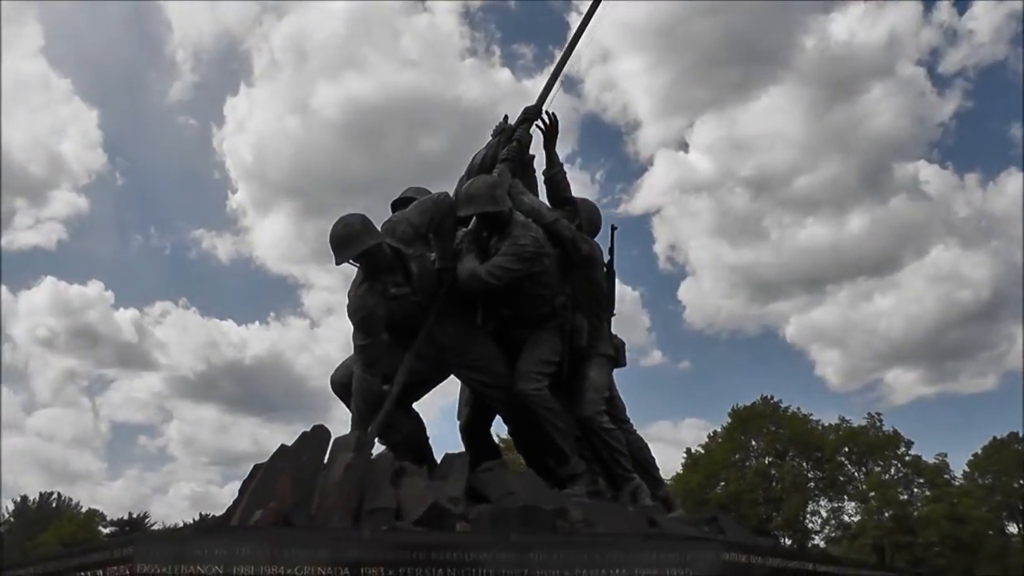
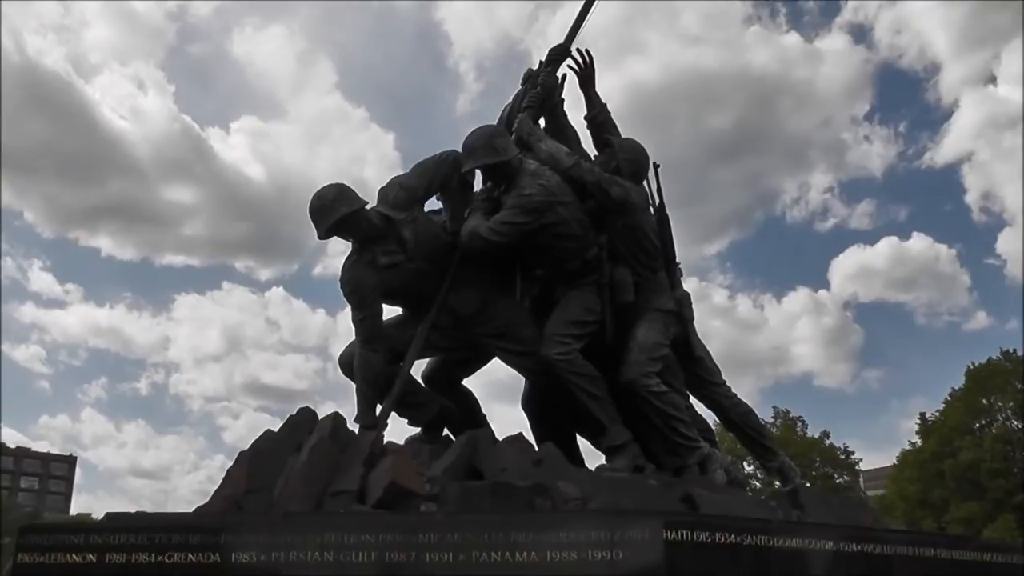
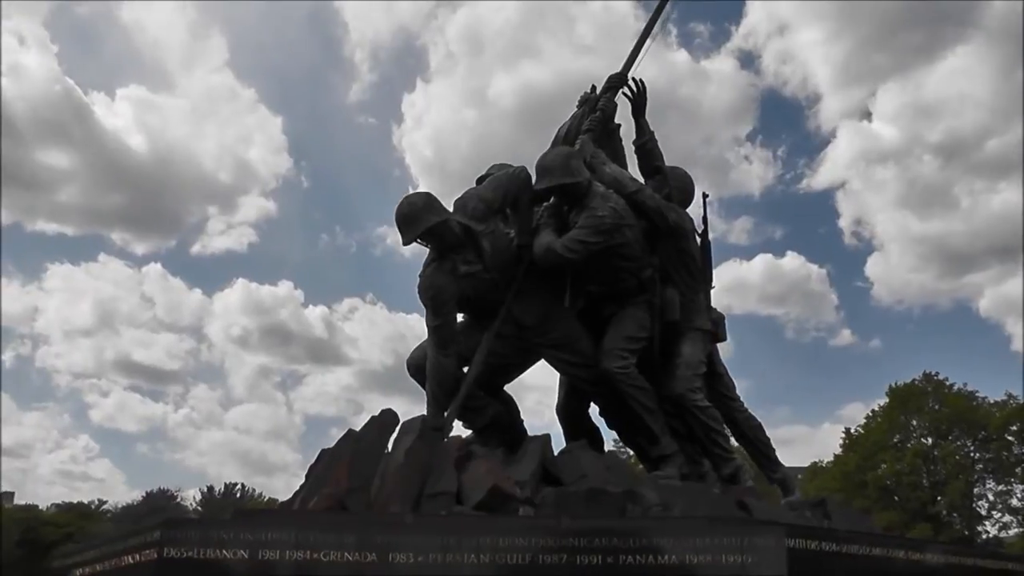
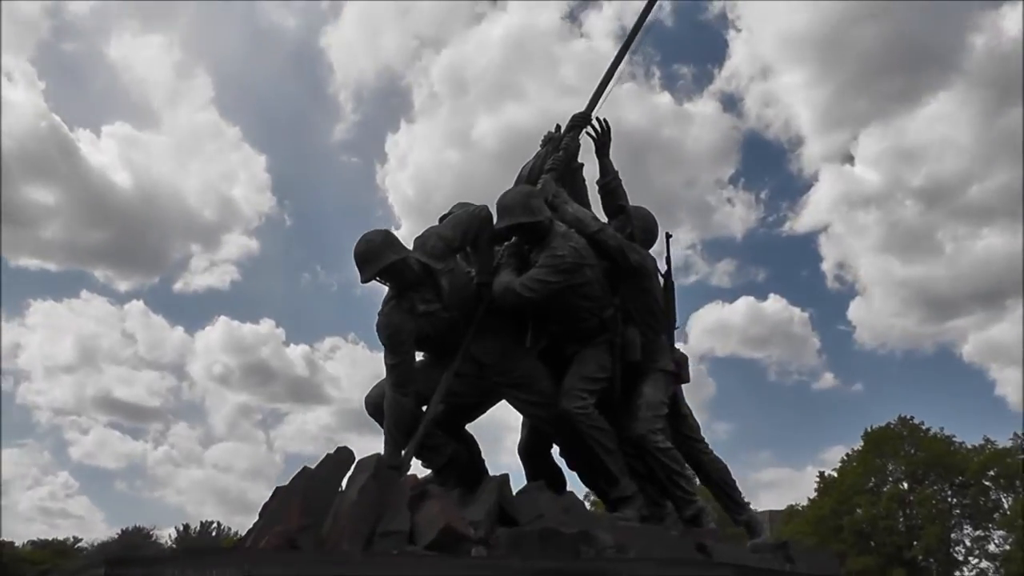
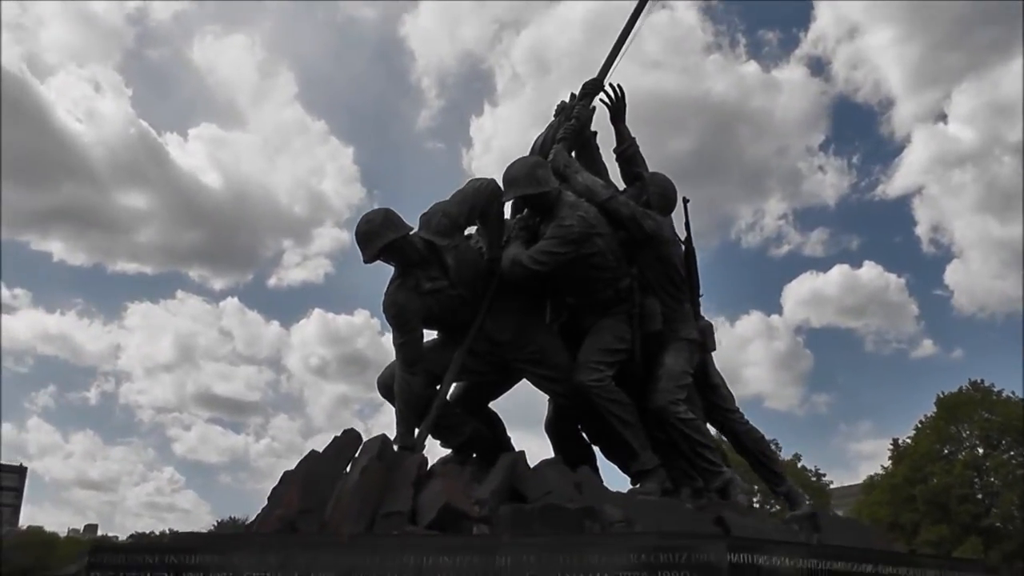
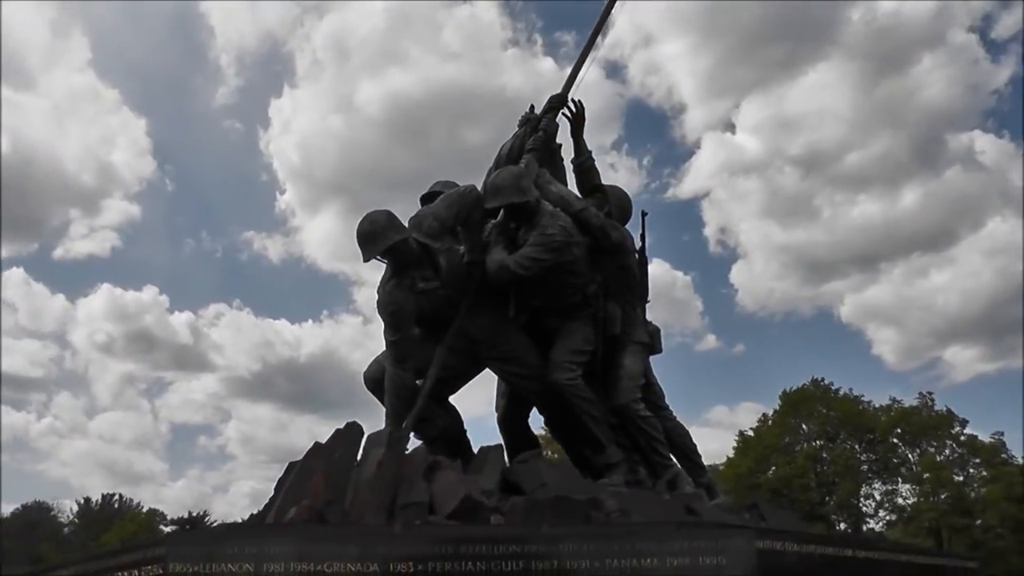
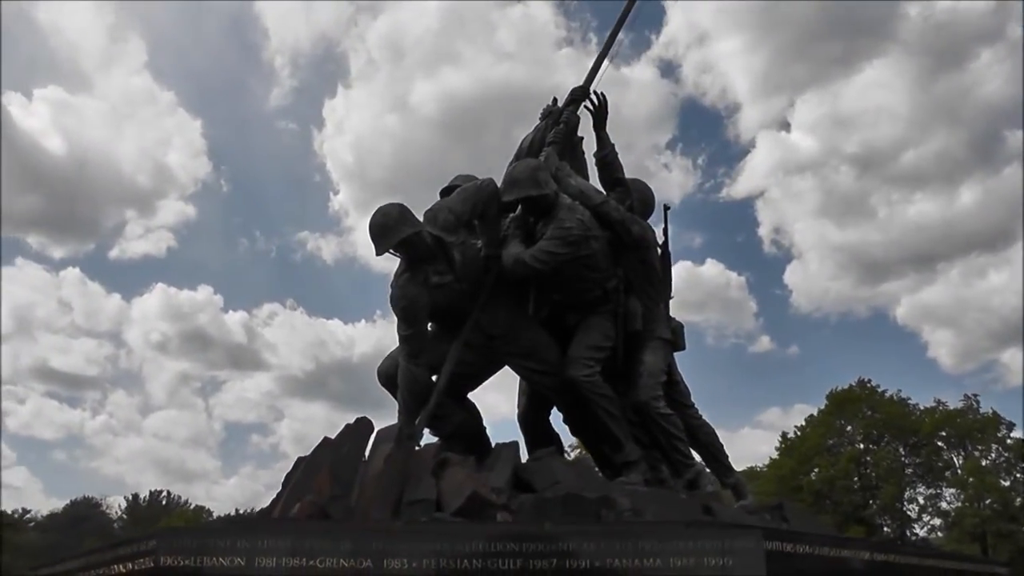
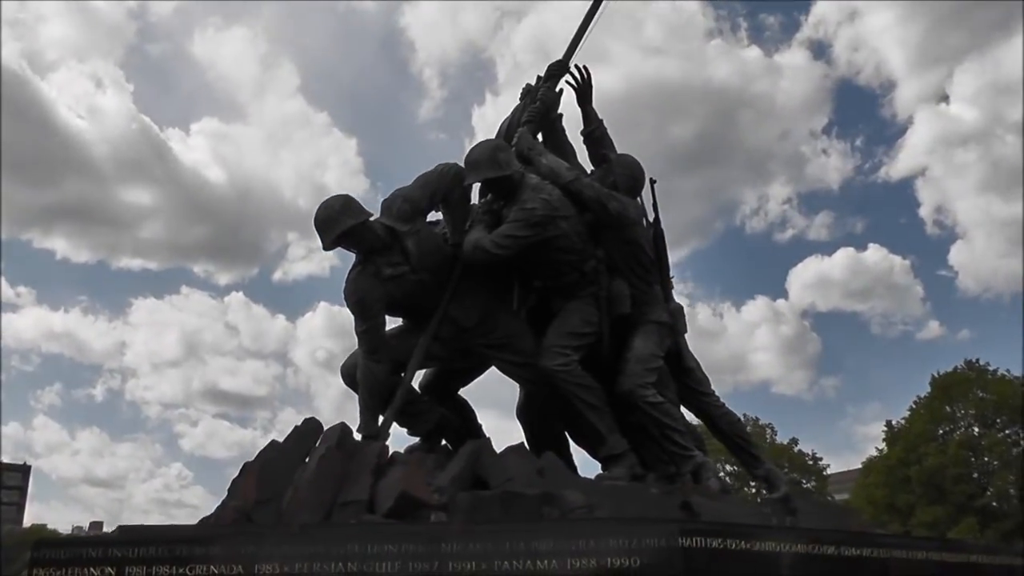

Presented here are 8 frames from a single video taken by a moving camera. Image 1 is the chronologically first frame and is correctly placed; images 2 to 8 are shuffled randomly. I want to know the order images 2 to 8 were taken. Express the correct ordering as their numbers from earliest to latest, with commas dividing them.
6, 7, 3, 4, 5, 8, 2
